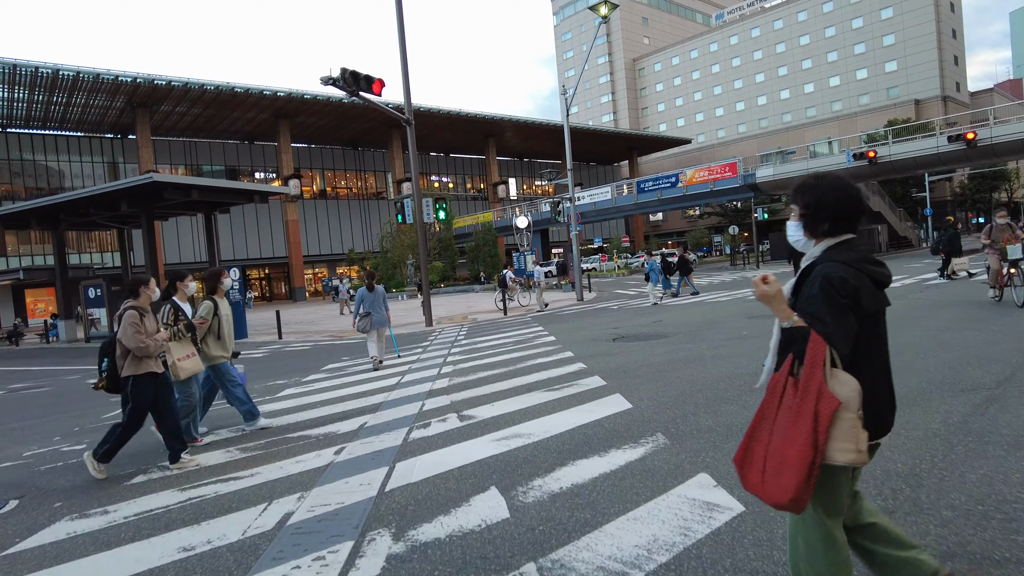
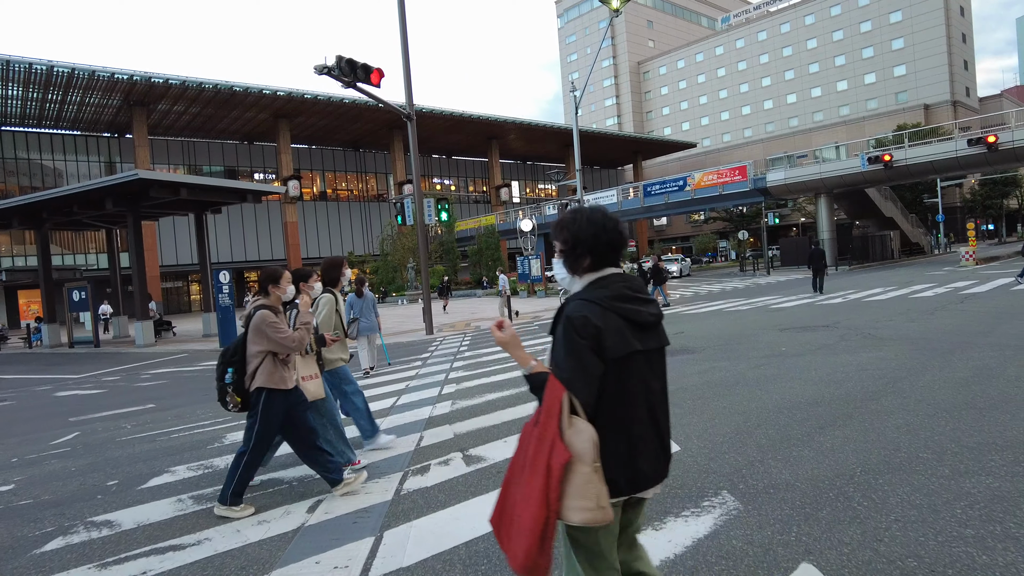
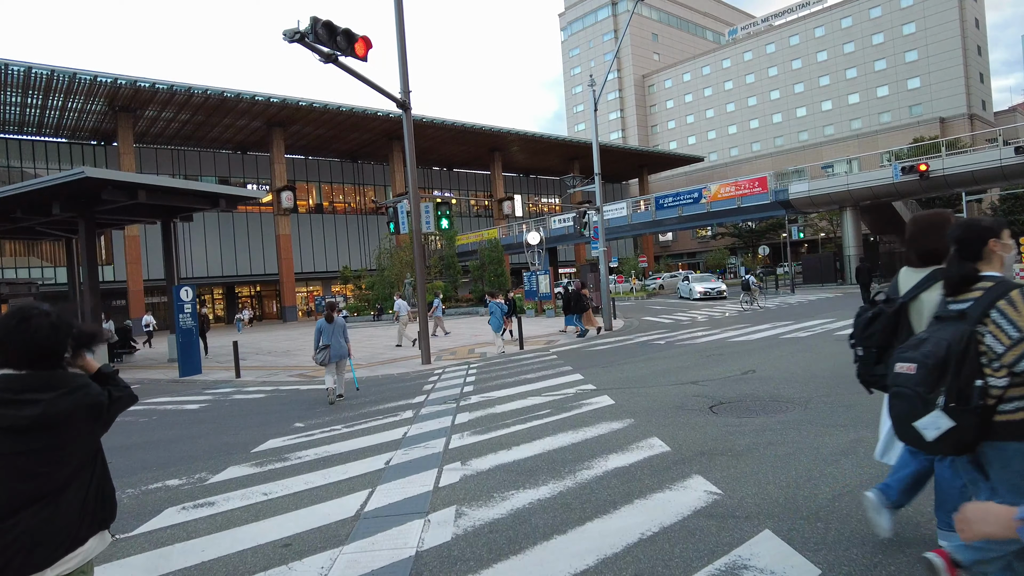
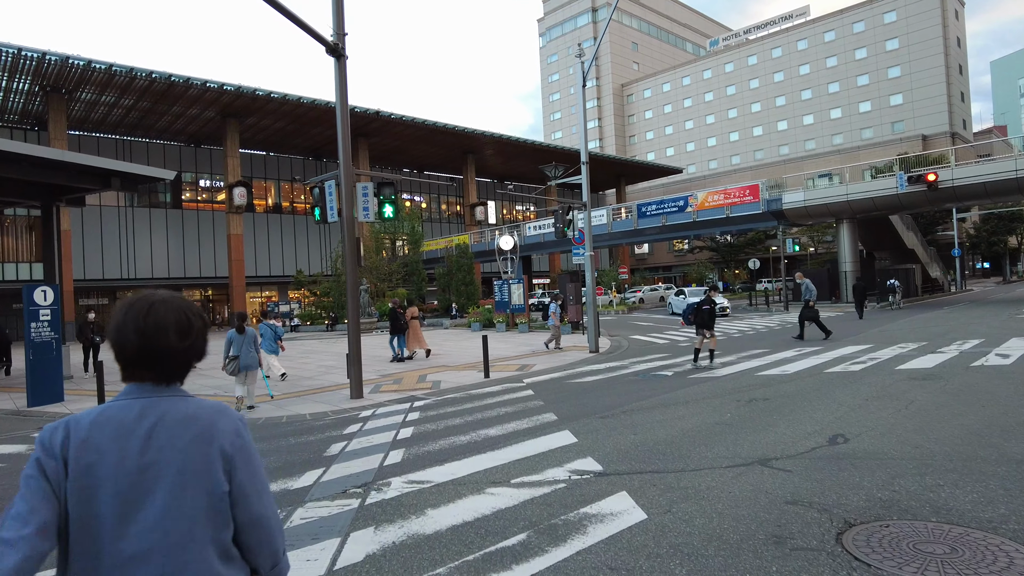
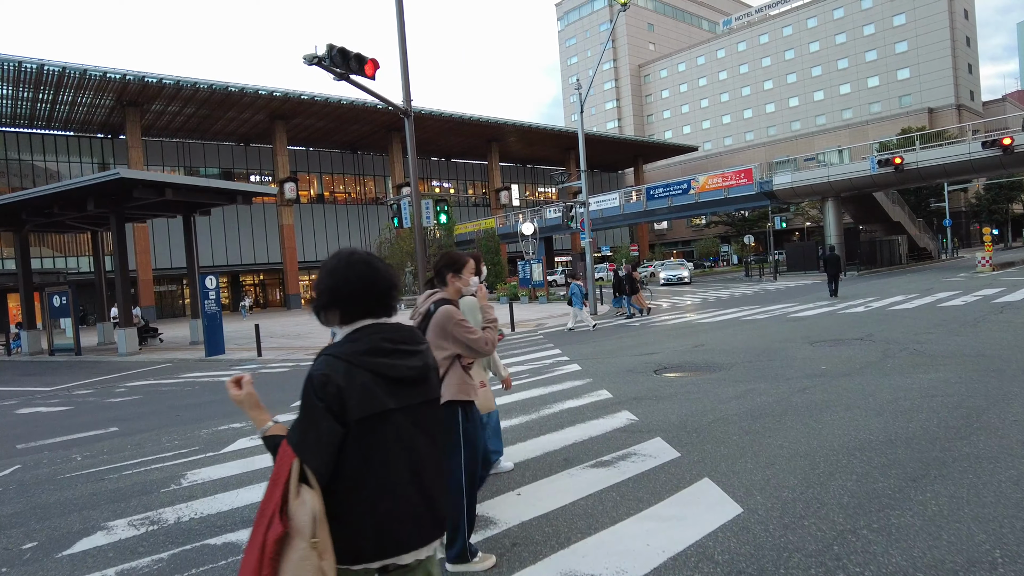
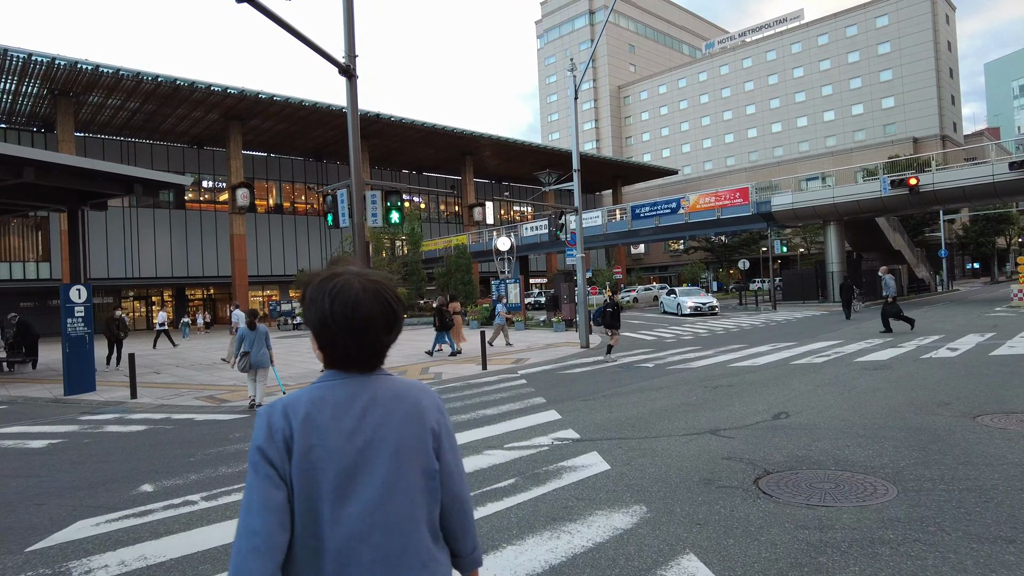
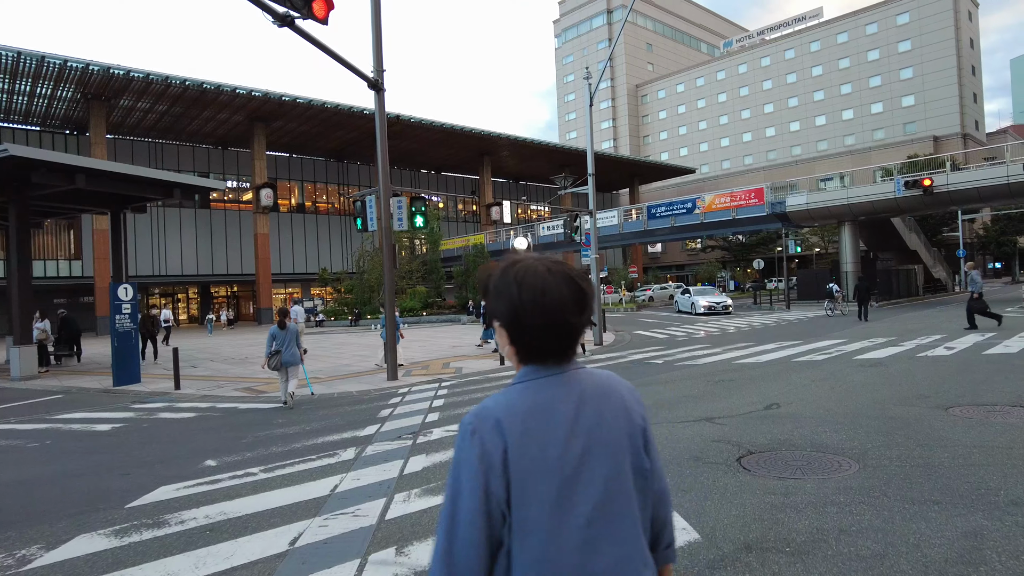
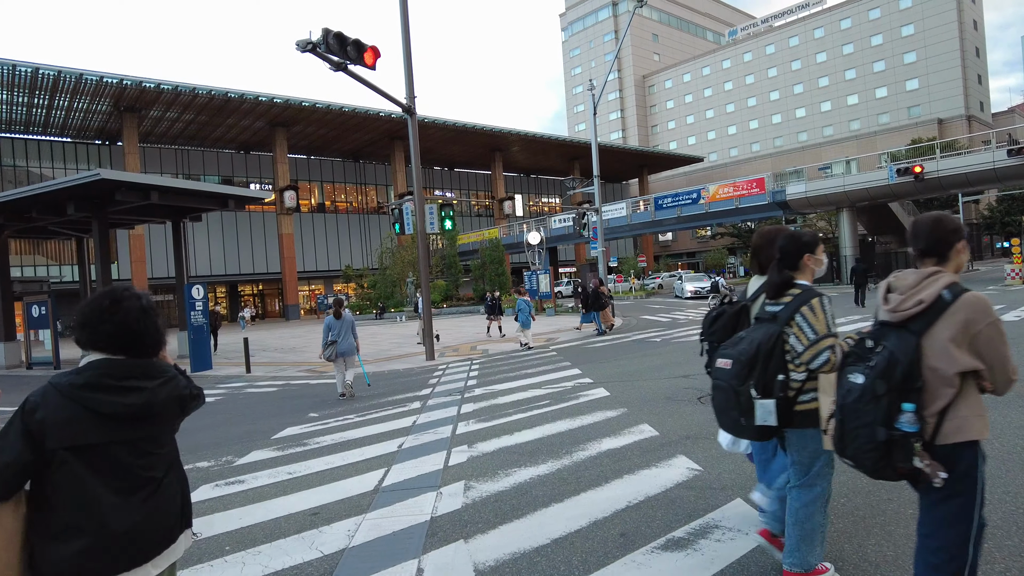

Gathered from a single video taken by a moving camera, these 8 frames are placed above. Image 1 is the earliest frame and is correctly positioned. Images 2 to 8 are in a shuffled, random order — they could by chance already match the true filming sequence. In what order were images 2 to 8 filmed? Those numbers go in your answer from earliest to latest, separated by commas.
2, 5, 8, 3, 7, 6, 4
